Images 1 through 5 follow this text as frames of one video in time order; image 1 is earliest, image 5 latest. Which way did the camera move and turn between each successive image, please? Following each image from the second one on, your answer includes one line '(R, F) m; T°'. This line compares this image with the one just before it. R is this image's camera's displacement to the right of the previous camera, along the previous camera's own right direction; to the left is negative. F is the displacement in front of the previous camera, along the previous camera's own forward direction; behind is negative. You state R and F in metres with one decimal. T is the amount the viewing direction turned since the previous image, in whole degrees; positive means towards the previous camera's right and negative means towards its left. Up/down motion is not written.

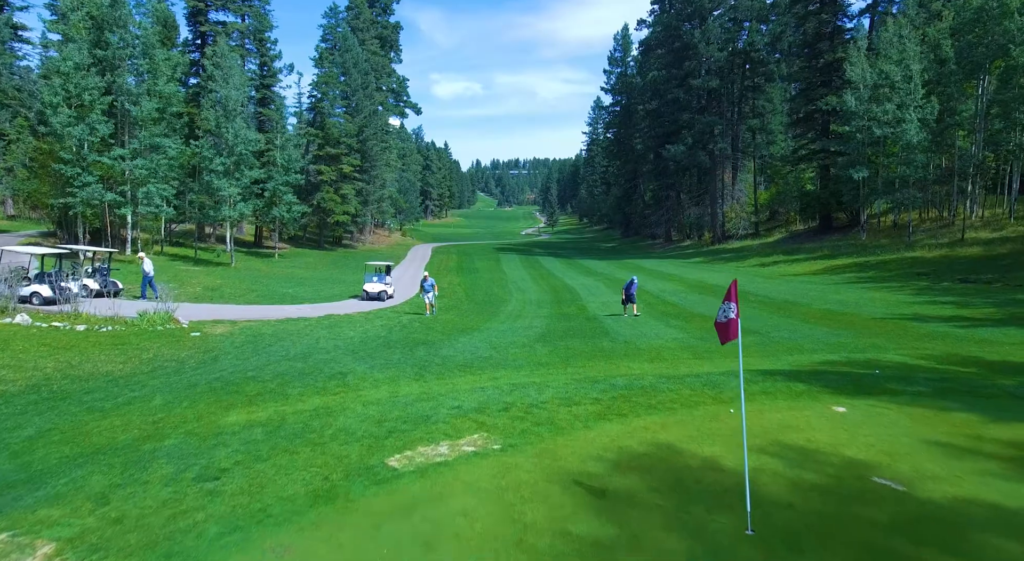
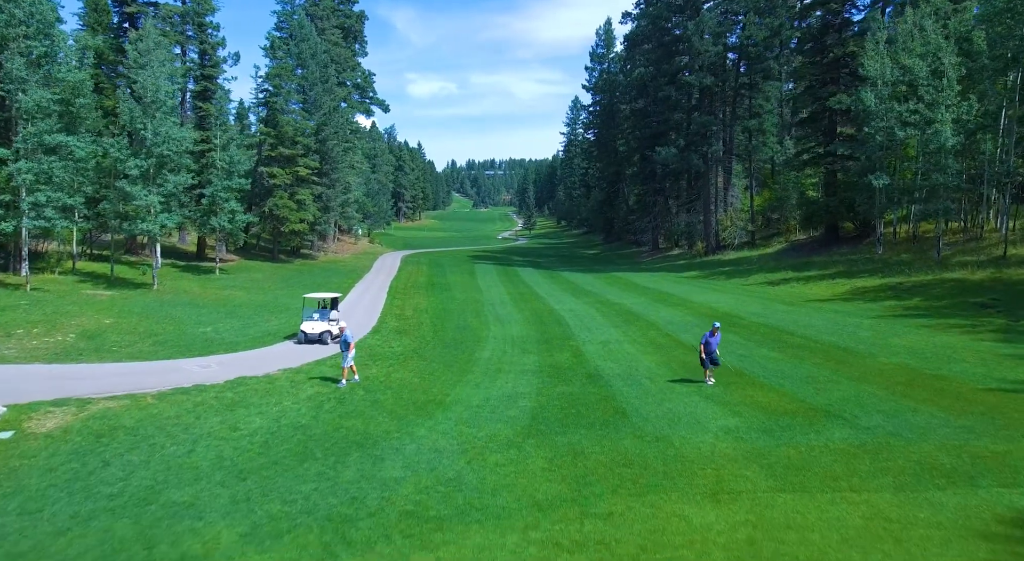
(0.0, +4.3) m; +2°
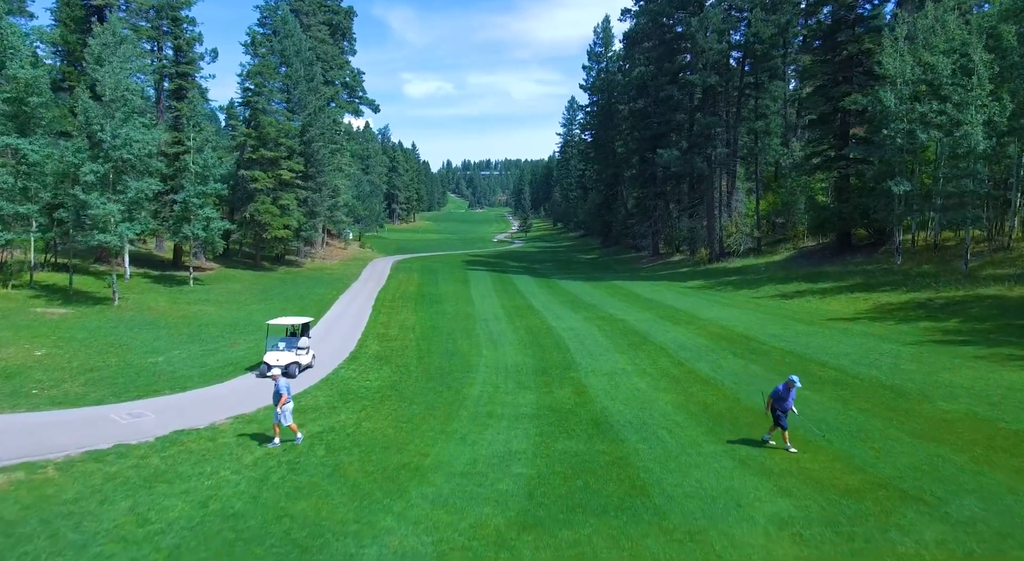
(0.0, +2.1) m; 0°
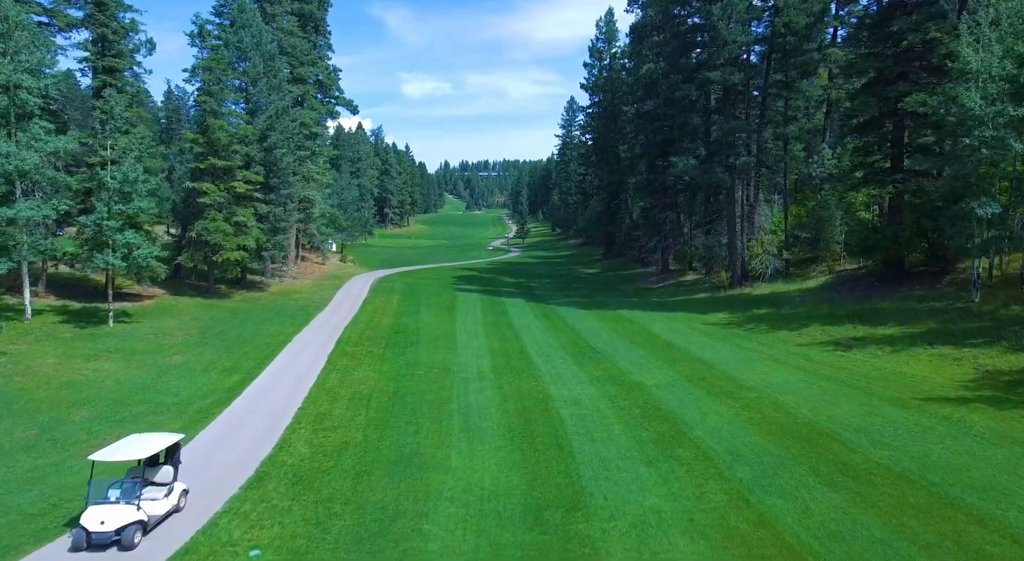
(+0.3, +5.6) m; 0°
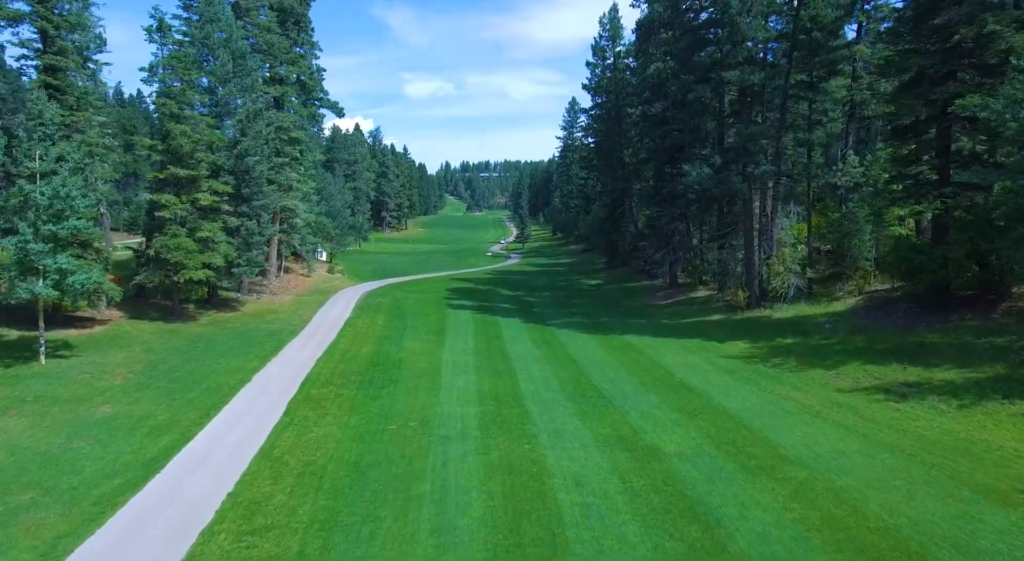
(+0.3, +3.5) m; 0°
